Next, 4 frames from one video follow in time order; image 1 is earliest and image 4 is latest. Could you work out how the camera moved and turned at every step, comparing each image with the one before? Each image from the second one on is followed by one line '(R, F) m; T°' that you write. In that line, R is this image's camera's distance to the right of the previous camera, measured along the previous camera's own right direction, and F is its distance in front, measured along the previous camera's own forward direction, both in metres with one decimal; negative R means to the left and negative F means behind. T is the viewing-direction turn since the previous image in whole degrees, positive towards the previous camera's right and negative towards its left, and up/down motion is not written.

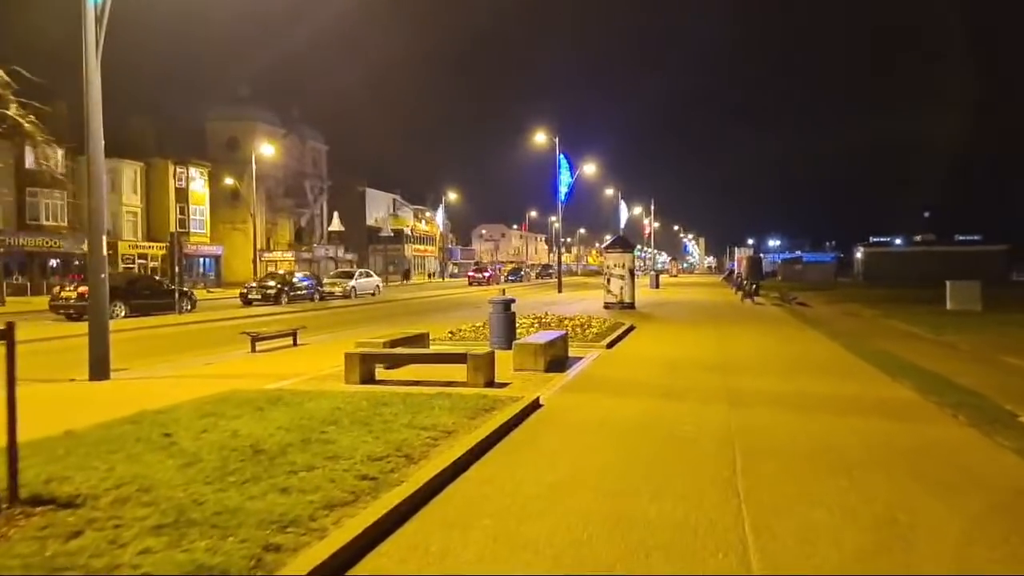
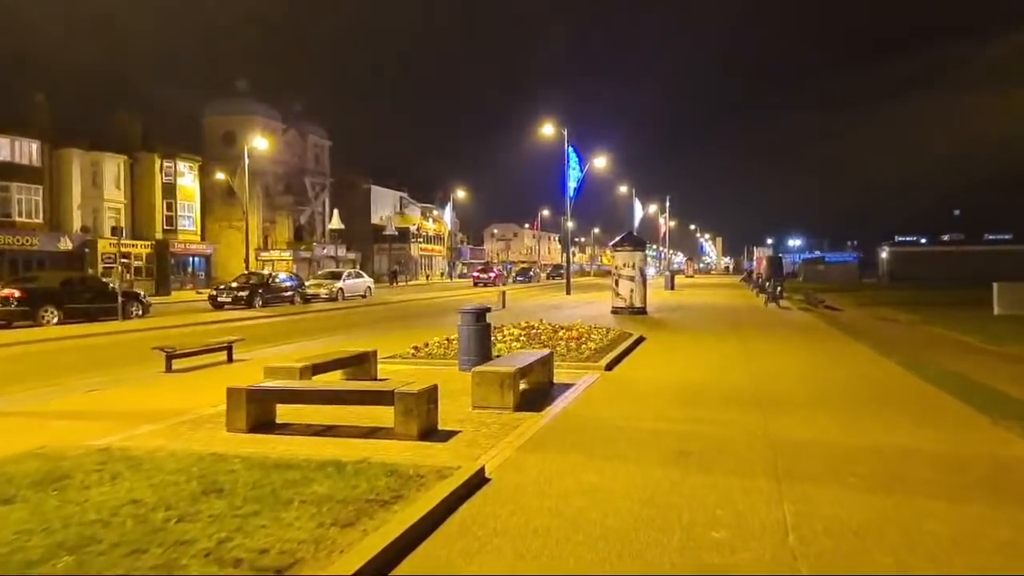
(+0.8, +3.8) m; -1°
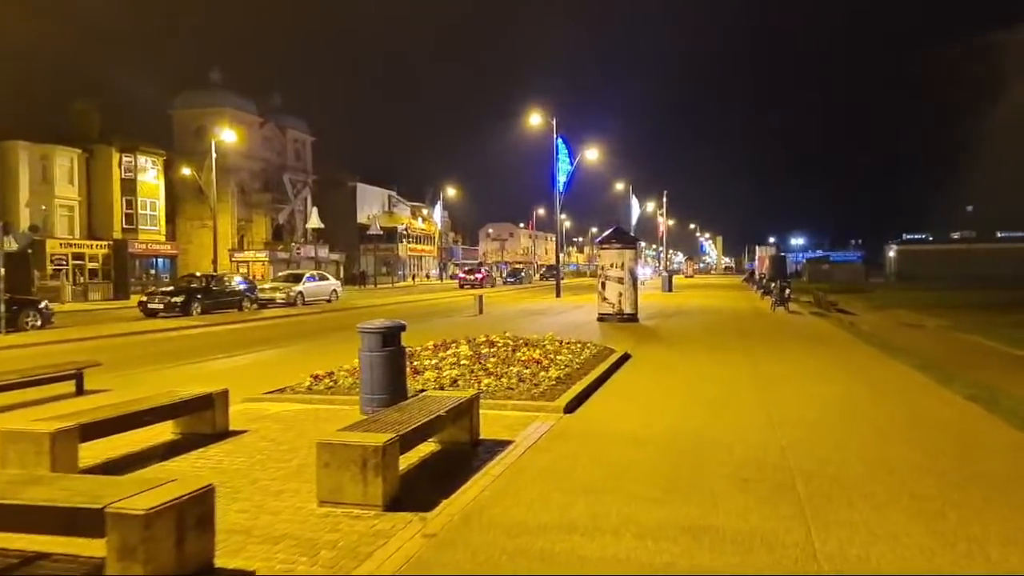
(+1.1, +4.1) m; 0°
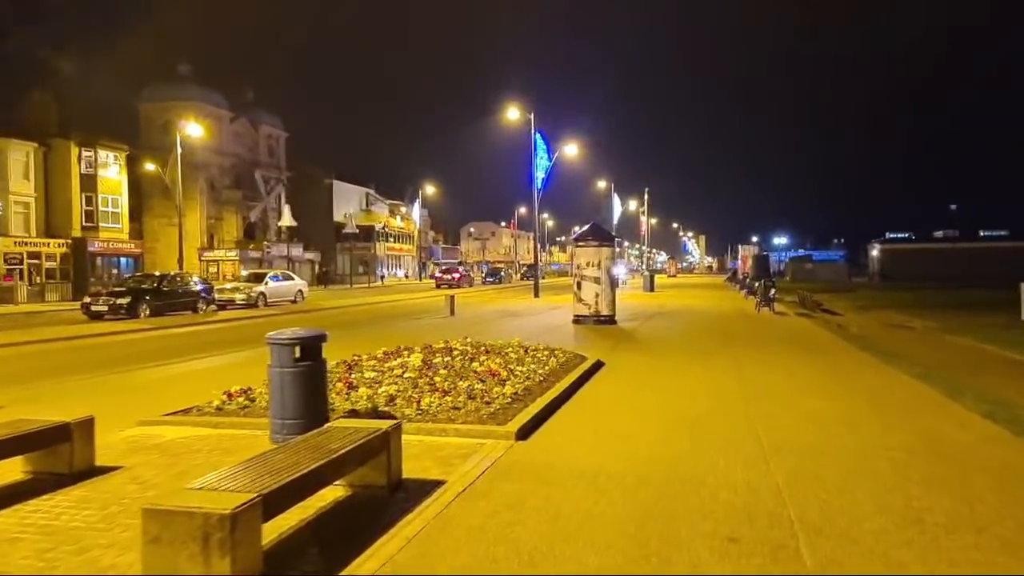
(+0.5, +1.7) m; +1°
